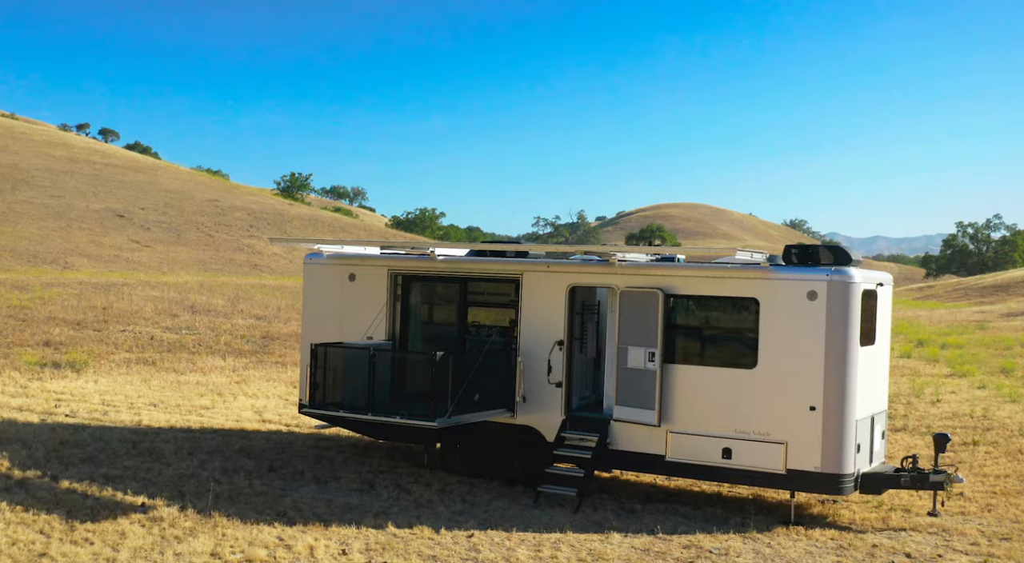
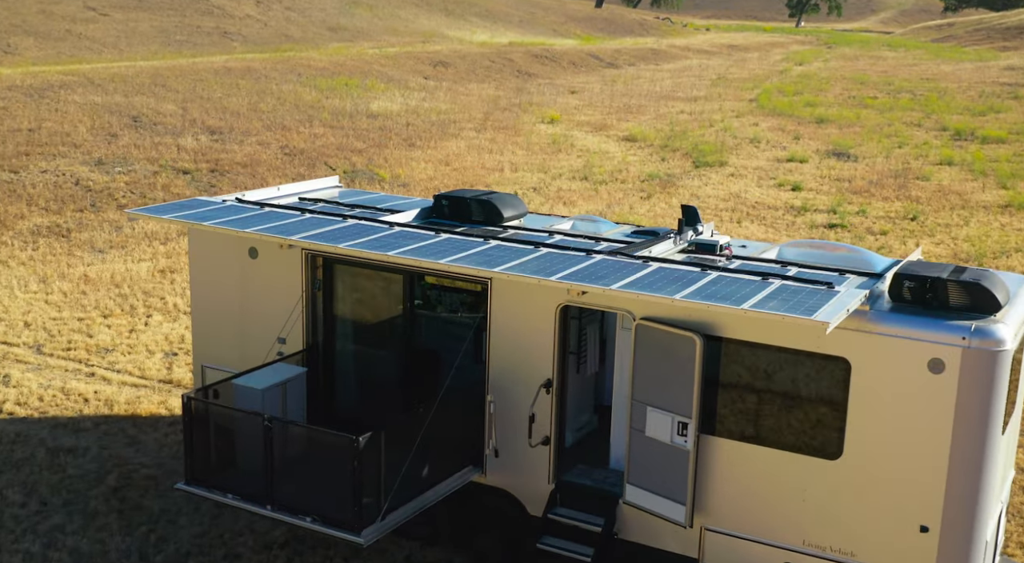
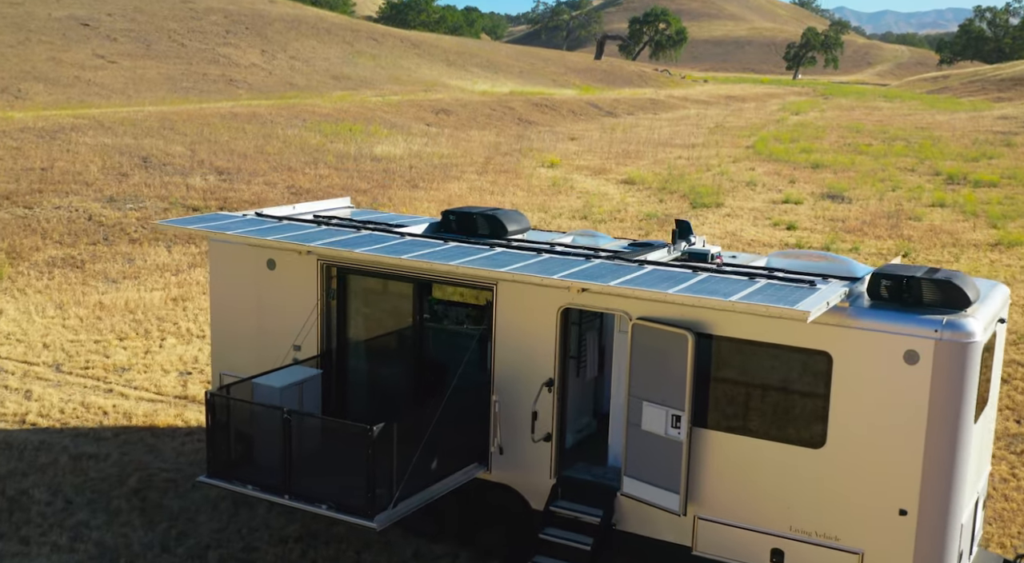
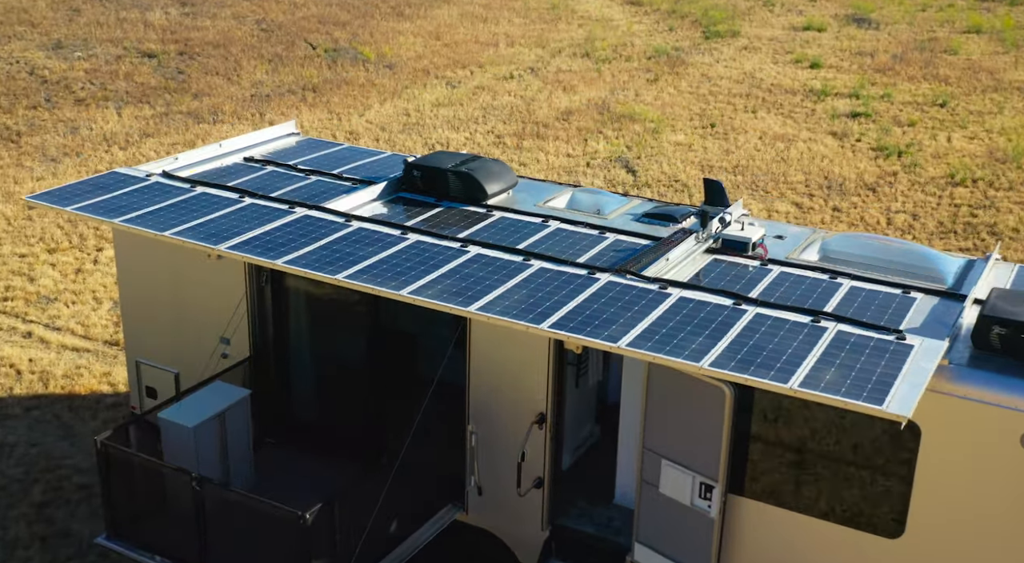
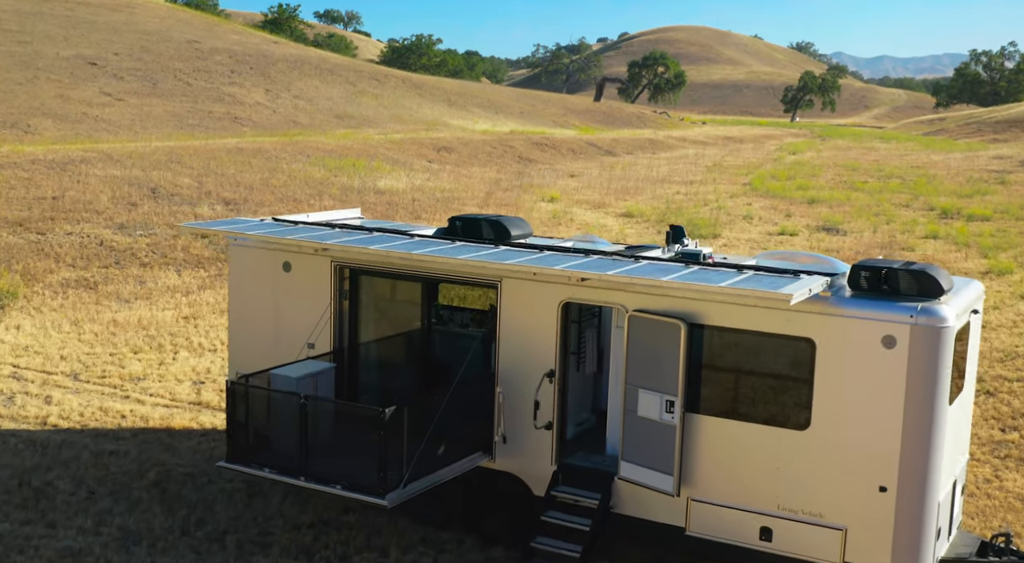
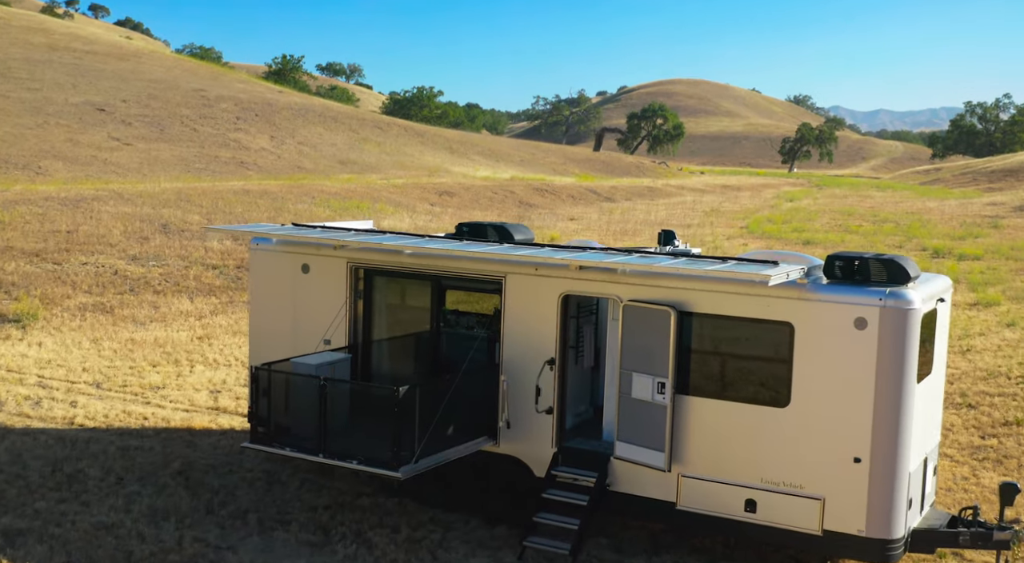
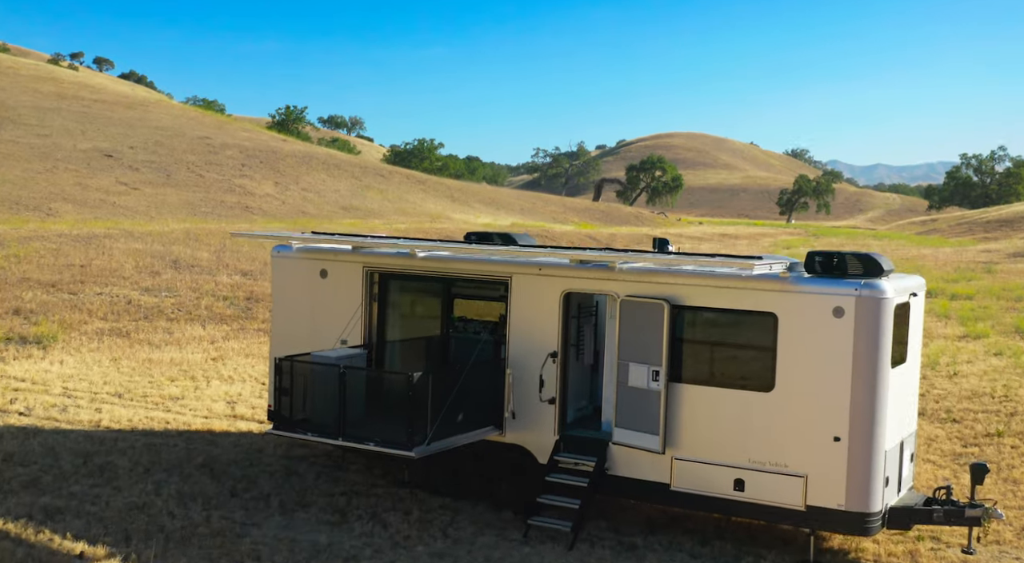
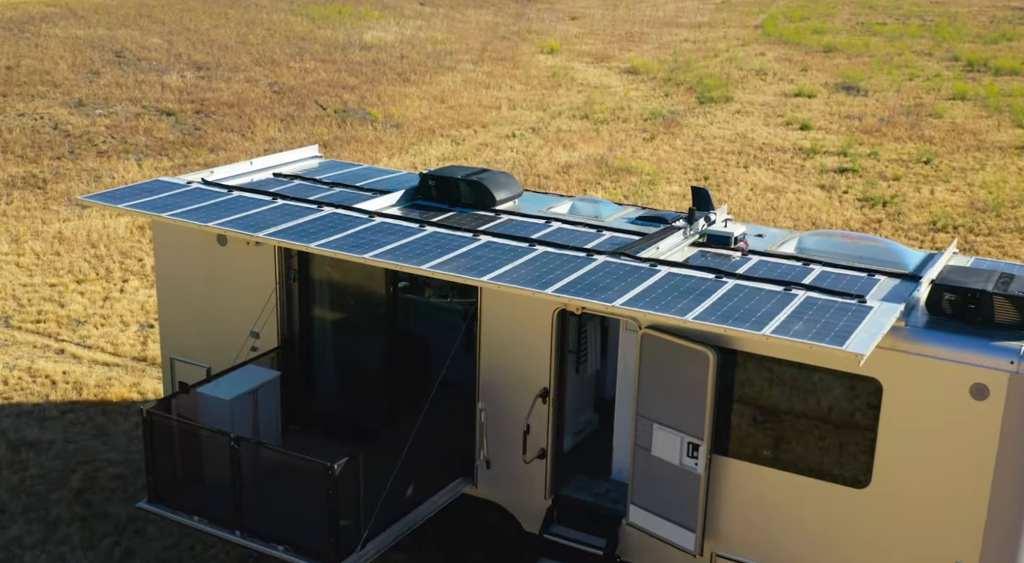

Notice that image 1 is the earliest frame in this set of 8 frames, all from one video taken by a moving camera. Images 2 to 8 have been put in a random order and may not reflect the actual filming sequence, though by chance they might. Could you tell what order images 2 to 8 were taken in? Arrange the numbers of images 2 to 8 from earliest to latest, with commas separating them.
7, 6, 5, 3, 2, 8, 4
